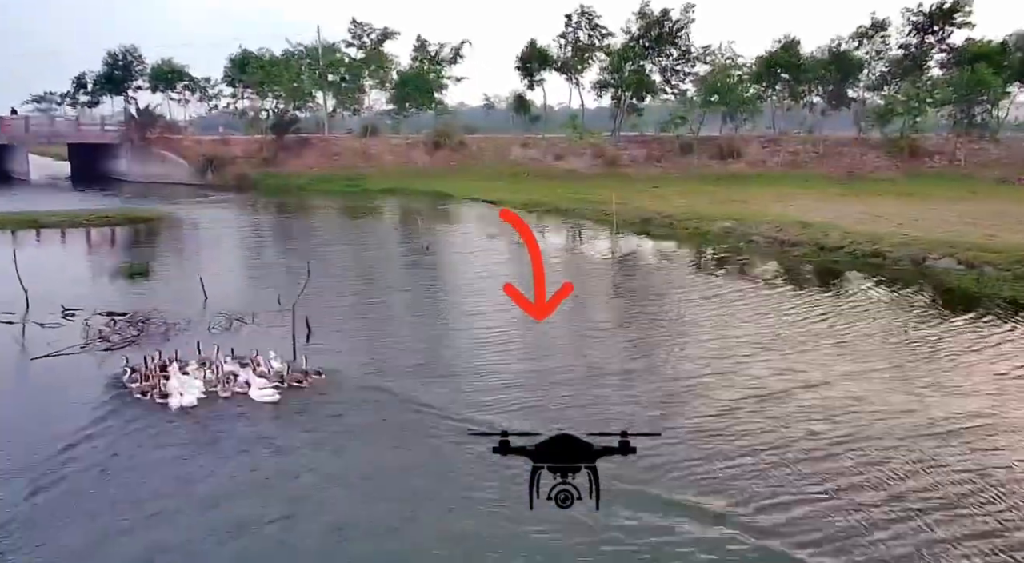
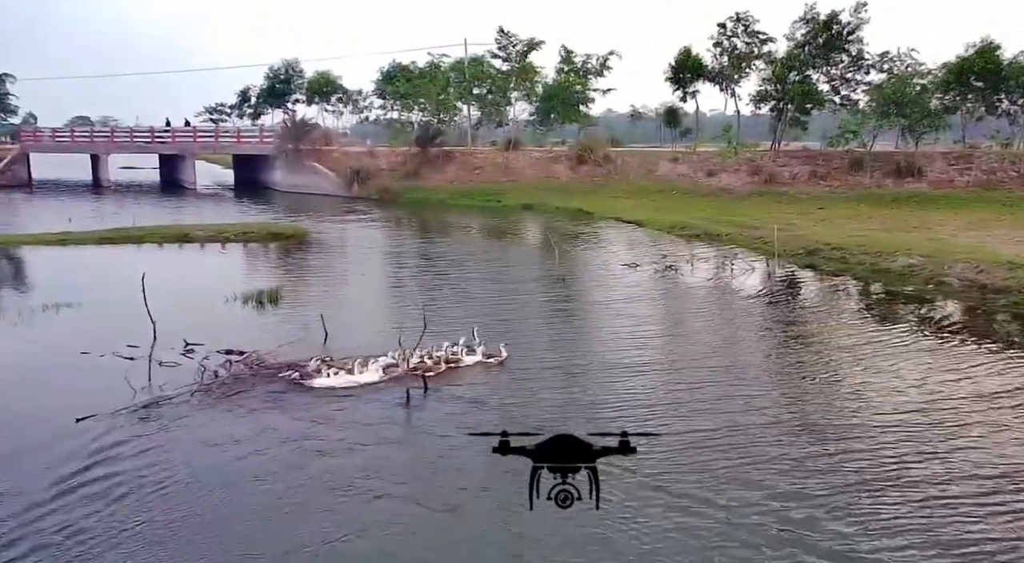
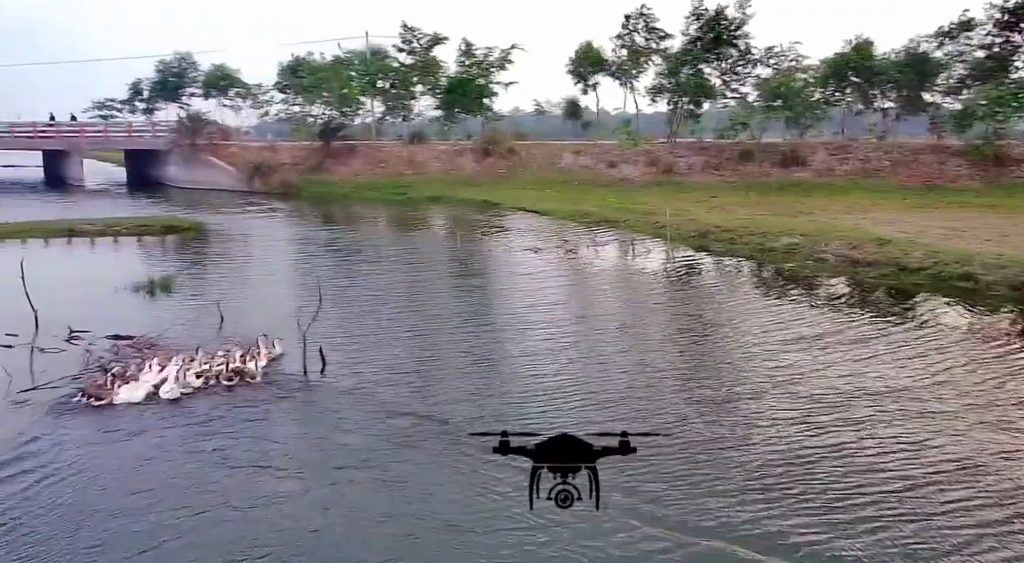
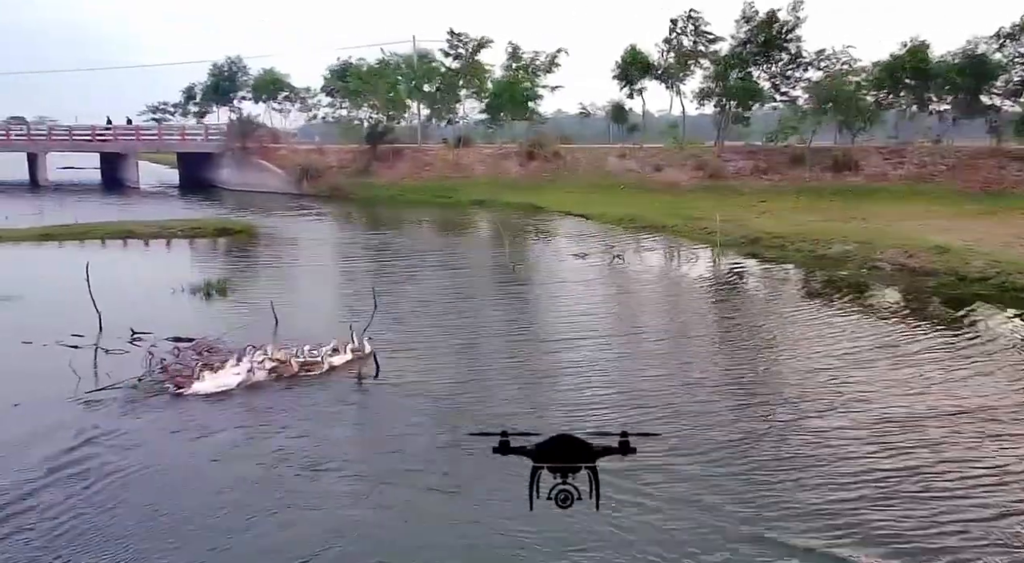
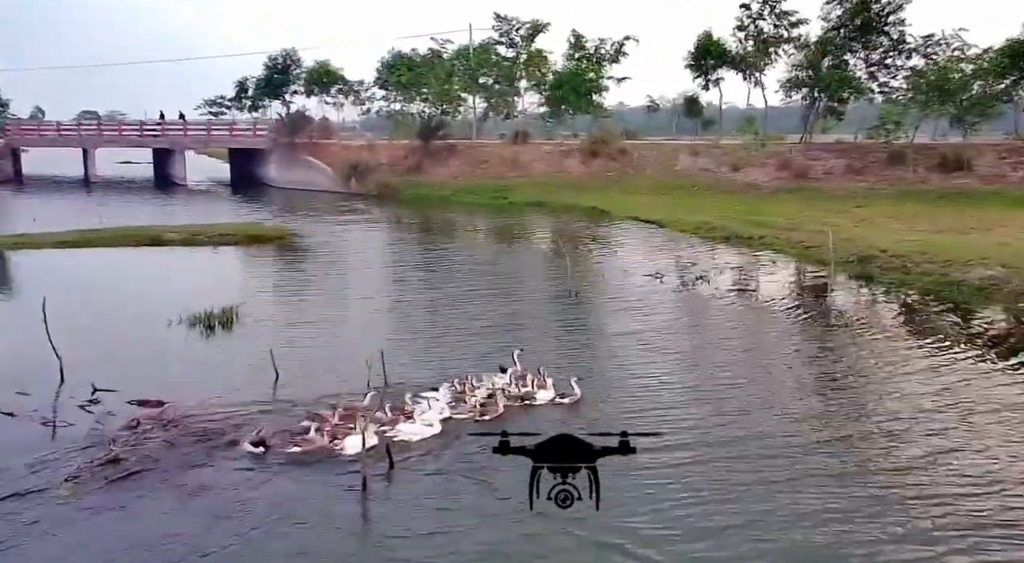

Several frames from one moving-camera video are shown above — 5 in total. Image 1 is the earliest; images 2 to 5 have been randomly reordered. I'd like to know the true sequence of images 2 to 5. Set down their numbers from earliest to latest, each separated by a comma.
3, 4, 2, 5
